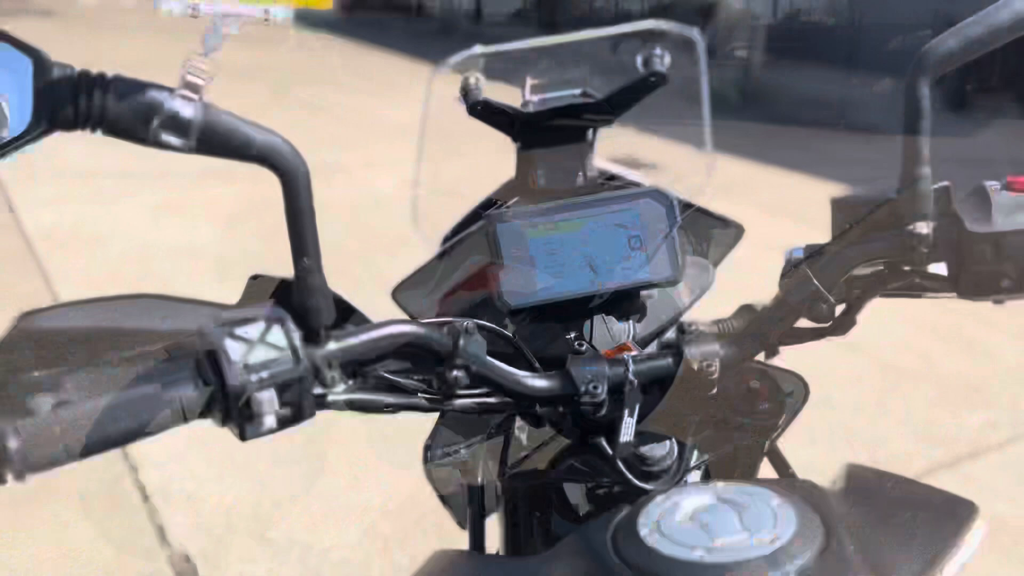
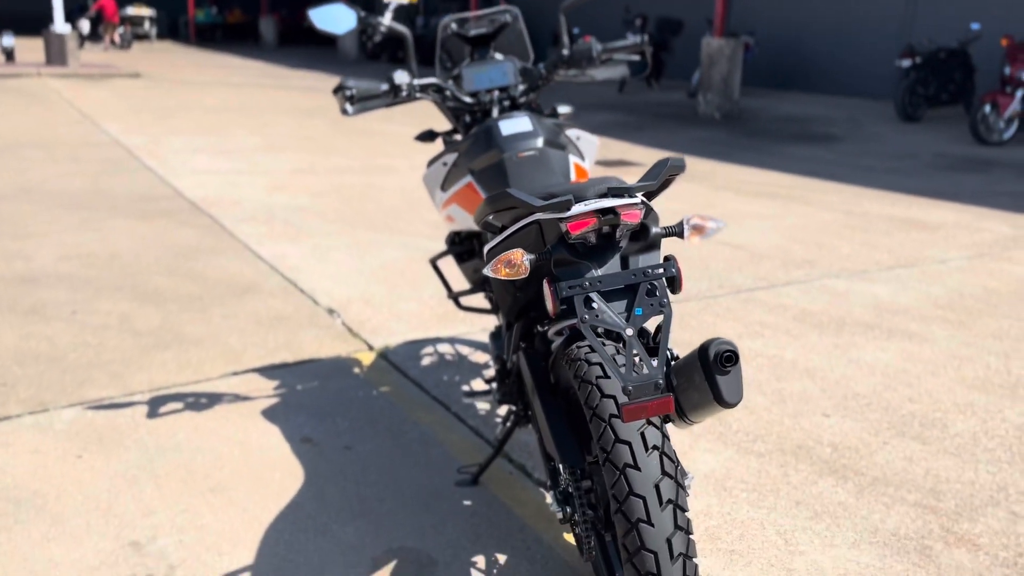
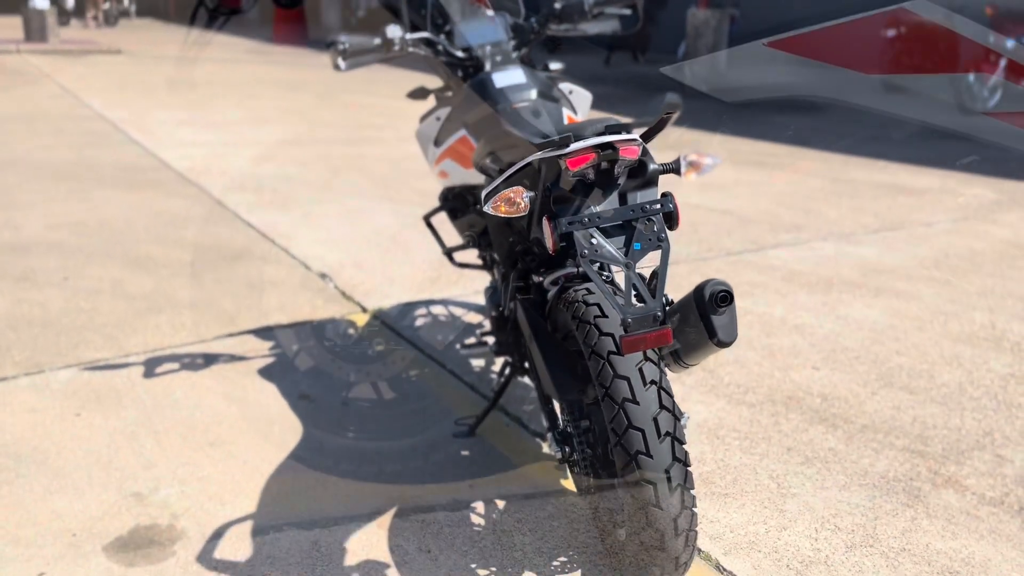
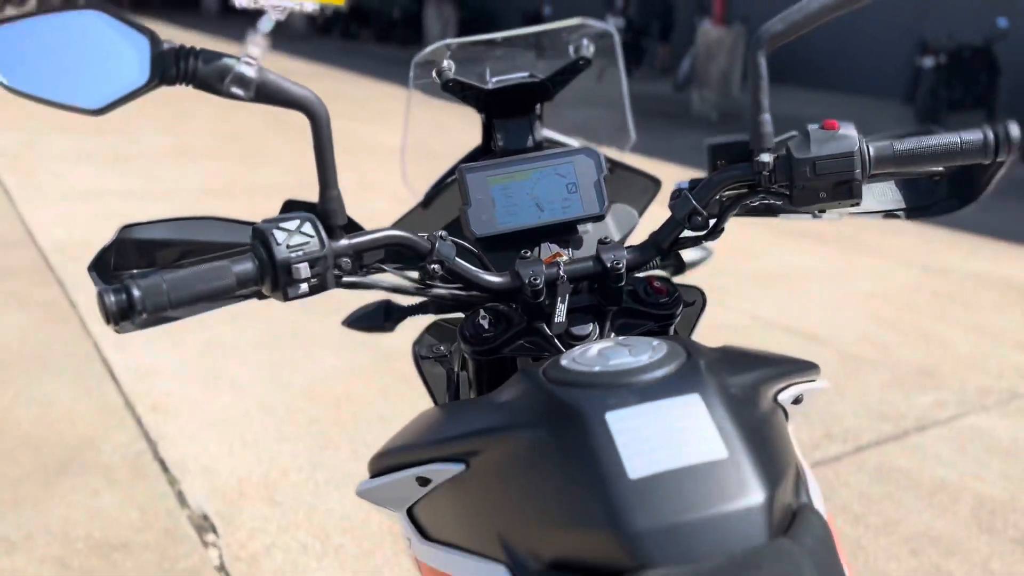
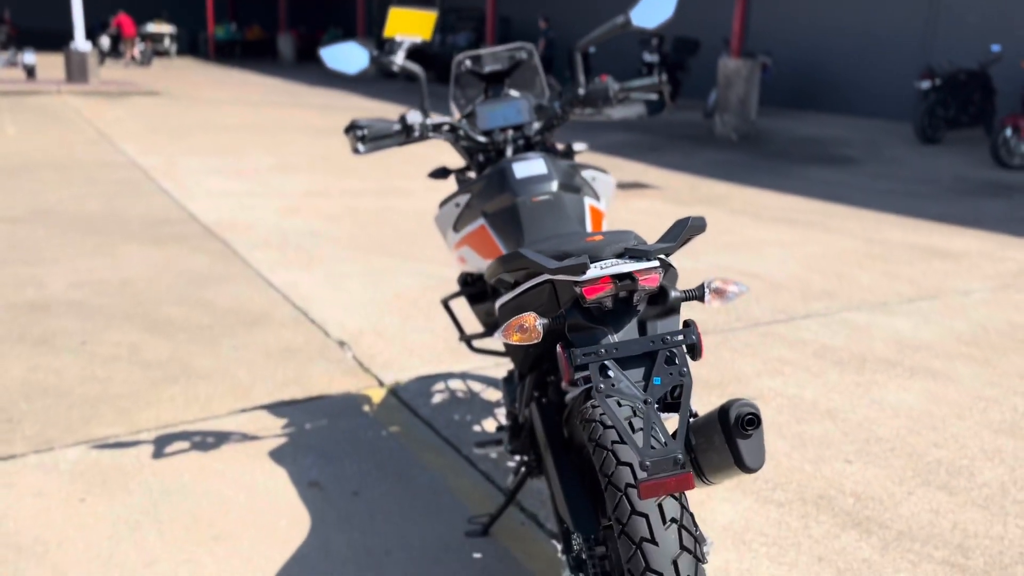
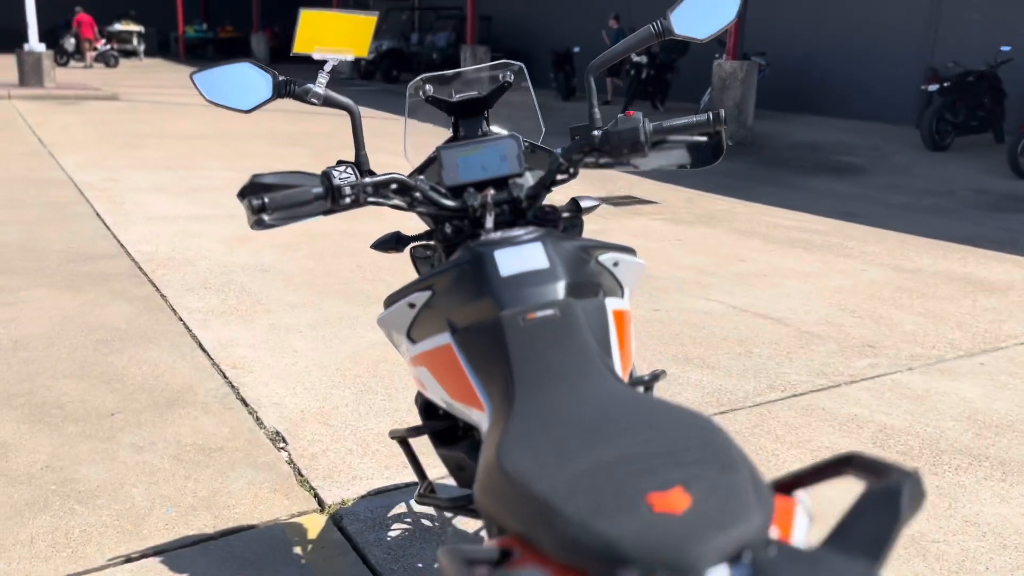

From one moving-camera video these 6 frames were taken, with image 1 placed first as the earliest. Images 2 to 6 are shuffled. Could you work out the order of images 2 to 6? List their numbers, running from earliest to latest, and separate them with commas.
4, 6, 5, 2, 3
